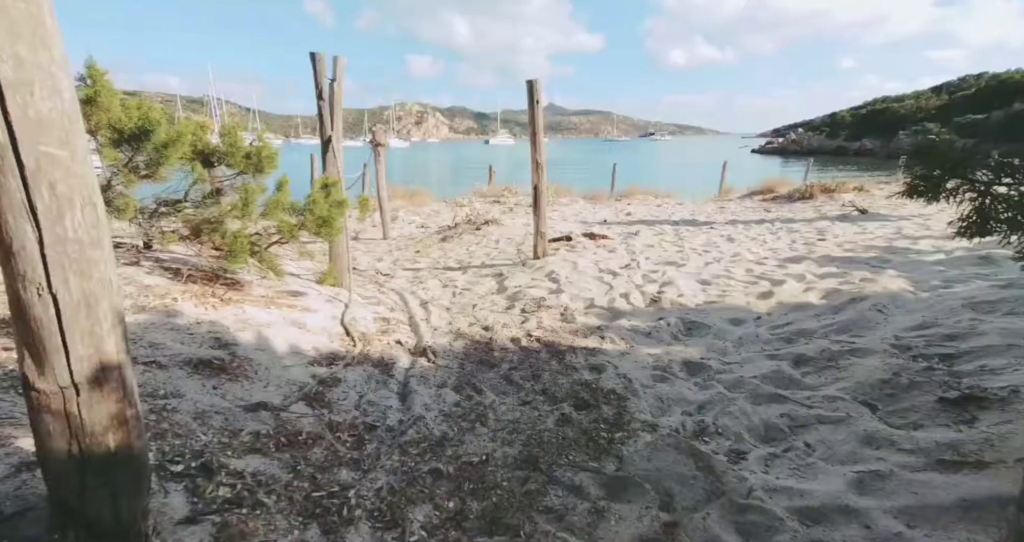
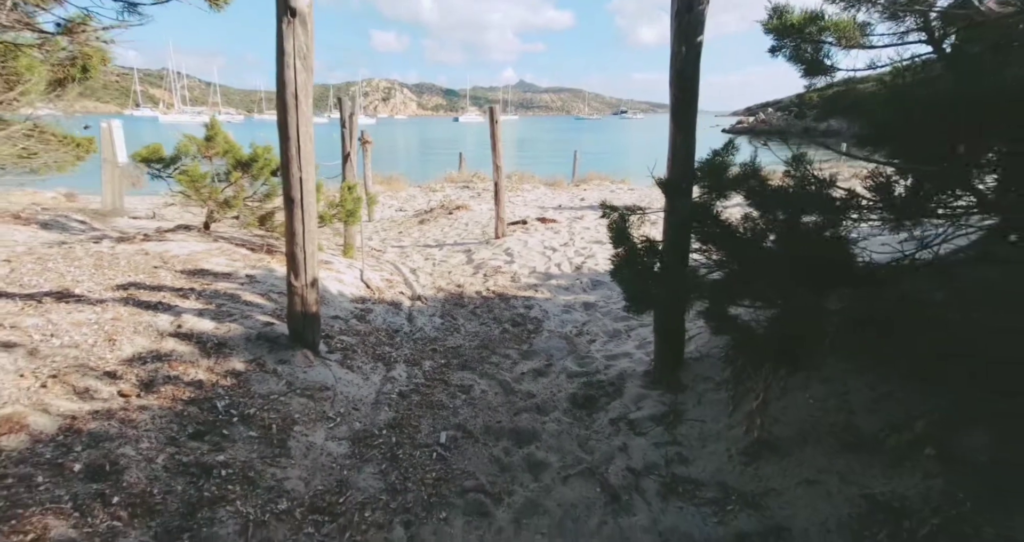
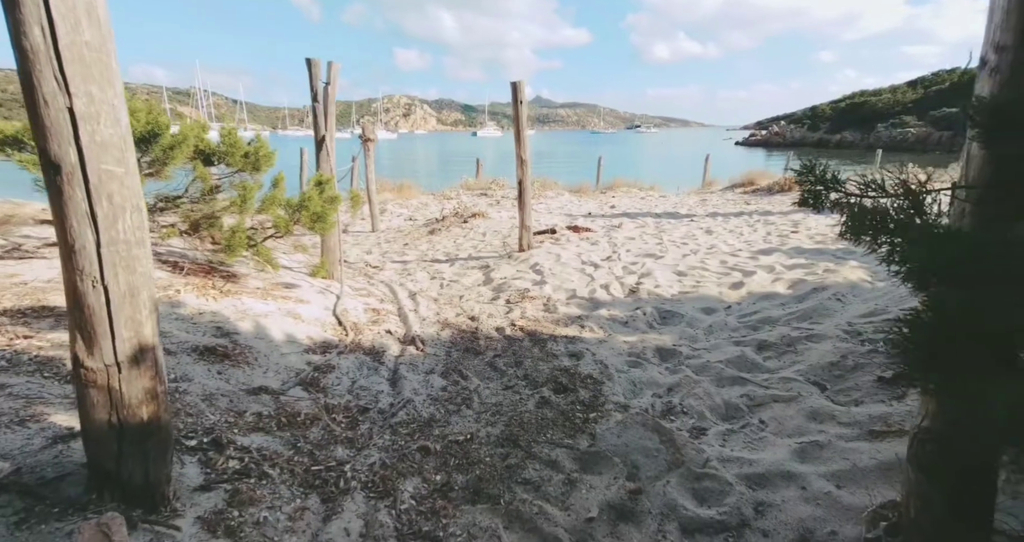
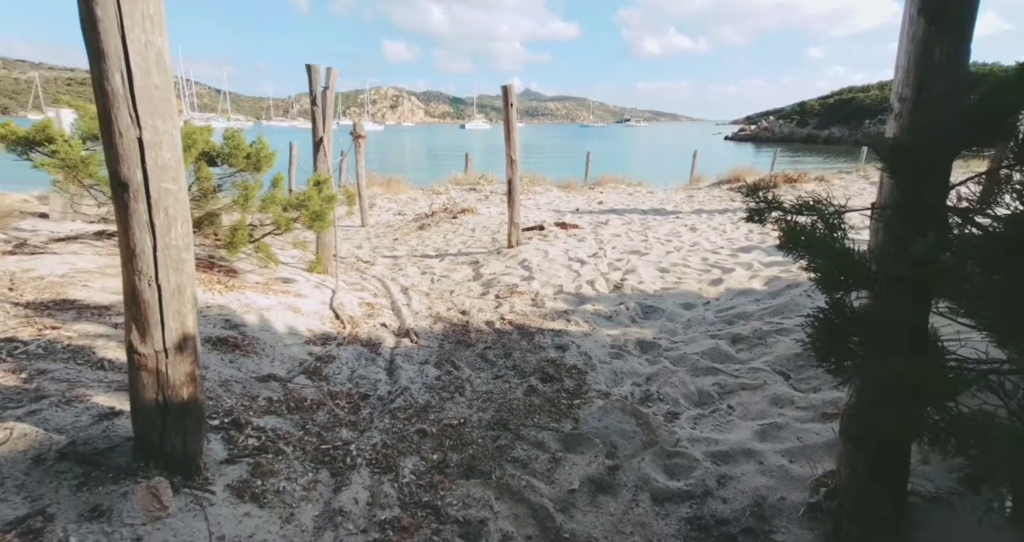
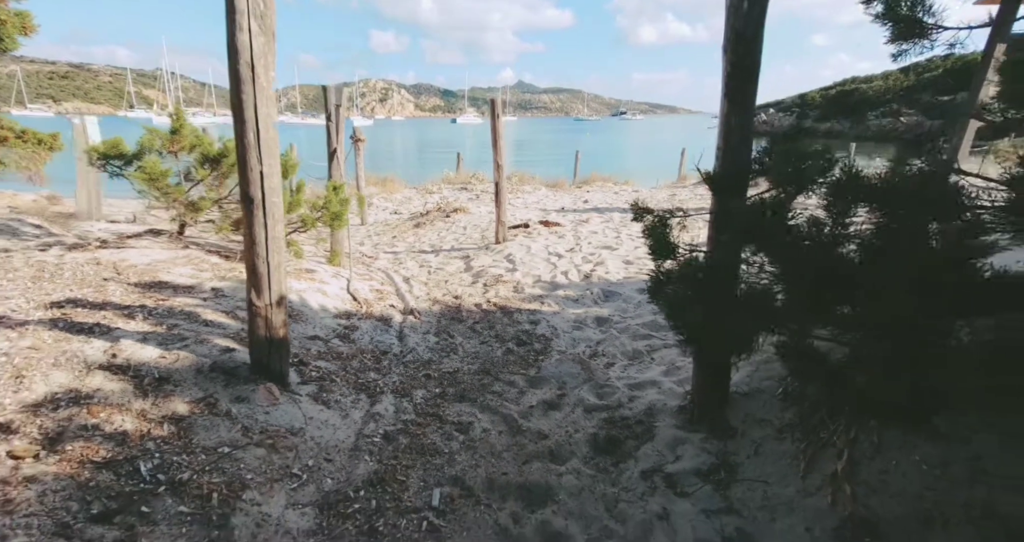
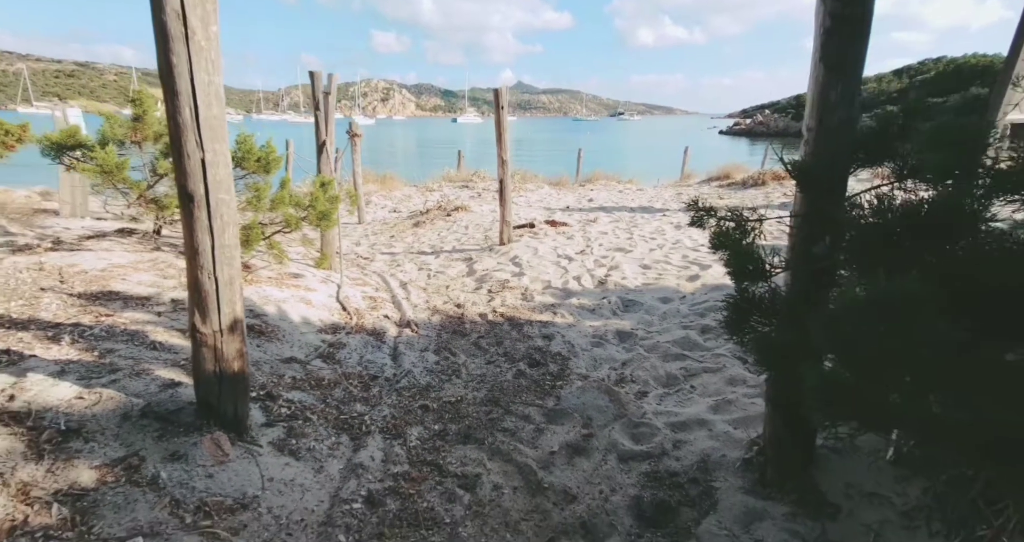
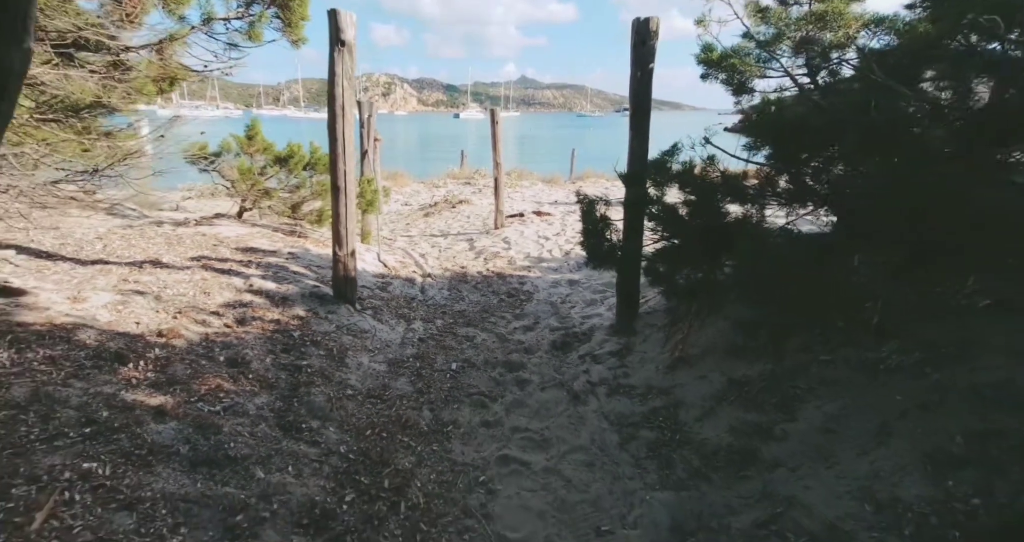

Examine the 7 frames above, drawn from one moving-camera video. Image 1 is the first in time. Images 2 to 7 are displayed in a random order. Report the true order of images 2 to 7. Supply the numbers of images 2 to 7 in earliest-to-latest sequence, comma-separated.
3, 4, 6, 5, 2, 7
